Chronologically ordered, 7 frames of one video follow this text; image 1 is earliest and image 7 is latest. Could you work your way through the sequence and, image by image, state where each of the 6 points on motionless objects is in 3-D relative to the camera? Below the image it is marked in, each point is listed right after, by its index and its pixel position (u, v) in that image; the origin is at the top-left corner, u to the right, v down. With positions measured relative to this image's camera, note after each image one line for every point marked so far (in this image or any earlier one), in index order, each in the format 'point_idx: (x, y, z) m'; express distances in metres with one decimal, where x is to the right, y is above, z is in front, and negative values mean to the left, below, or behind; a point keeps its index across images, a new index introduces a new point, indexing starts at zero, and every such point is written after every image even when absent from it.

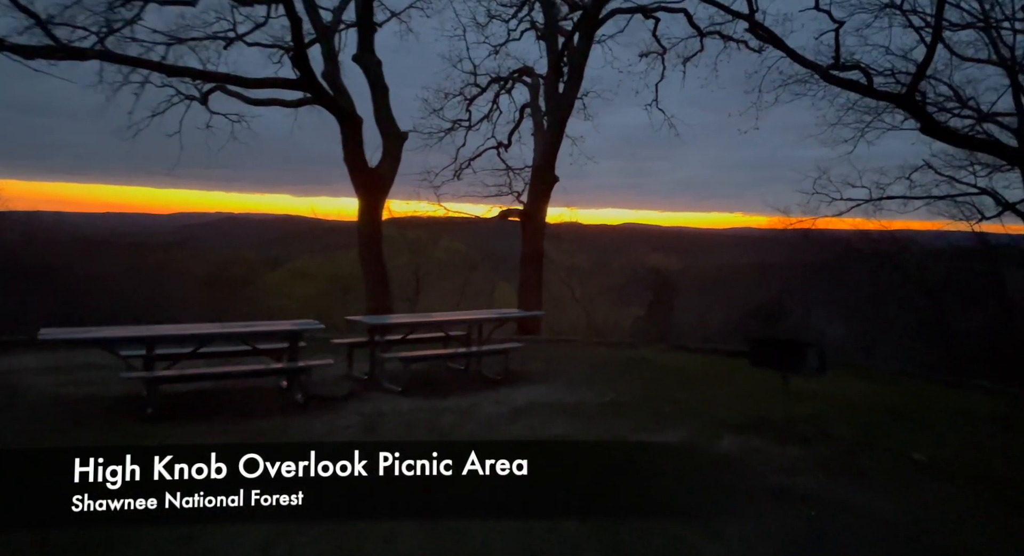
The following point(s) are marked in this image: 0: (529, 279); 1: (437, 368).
0: (+0.3, 0.0, +11.6) m
1: (-0.8, -1.0, +6.6) m
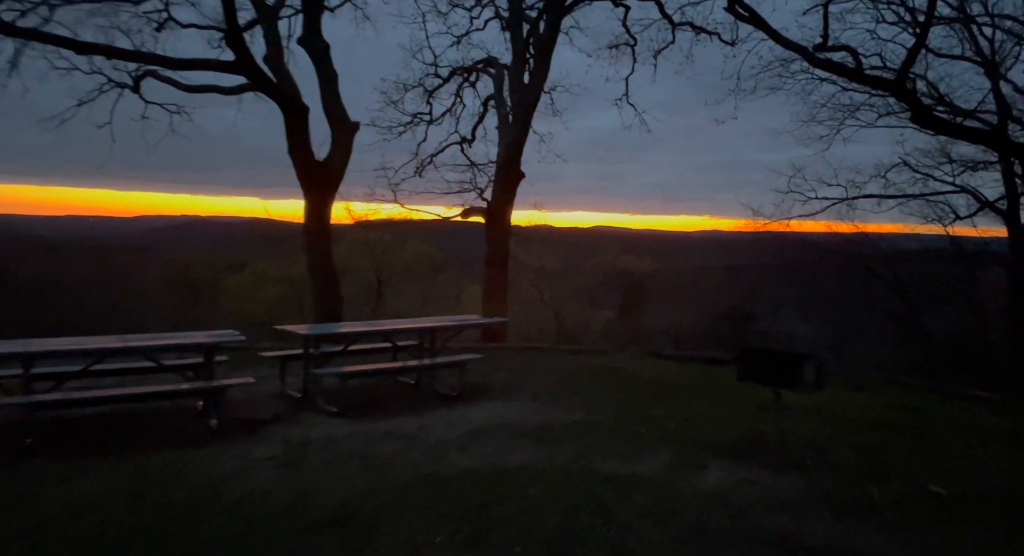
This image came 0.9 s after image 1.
0: (-0.3, -0.1, +10.9) m
1: (-1.2, -1.0, +5.9) m
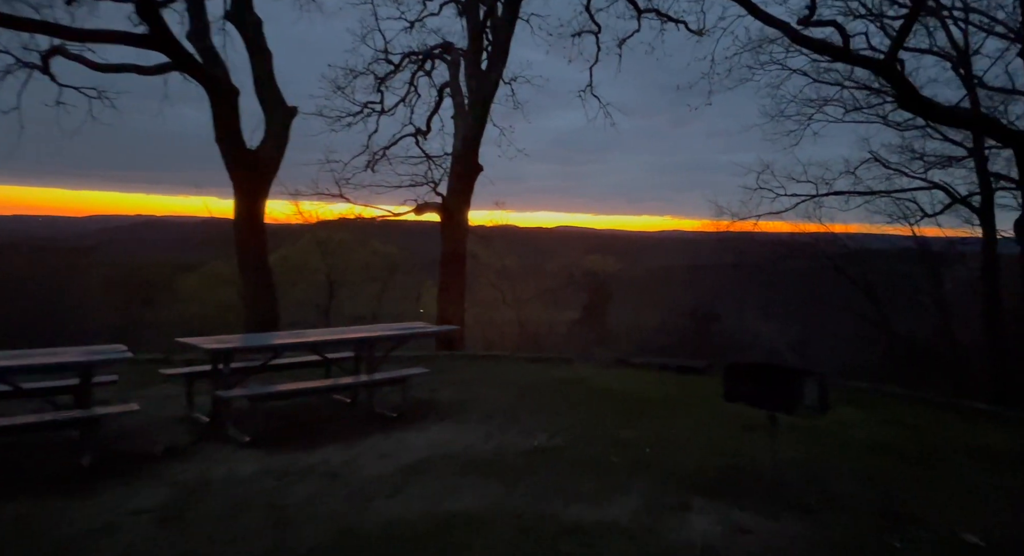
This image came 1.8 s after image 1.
0: (-1.0, -0.1, +10.1) m
1: (-1.6, -1.0, +5.0) m
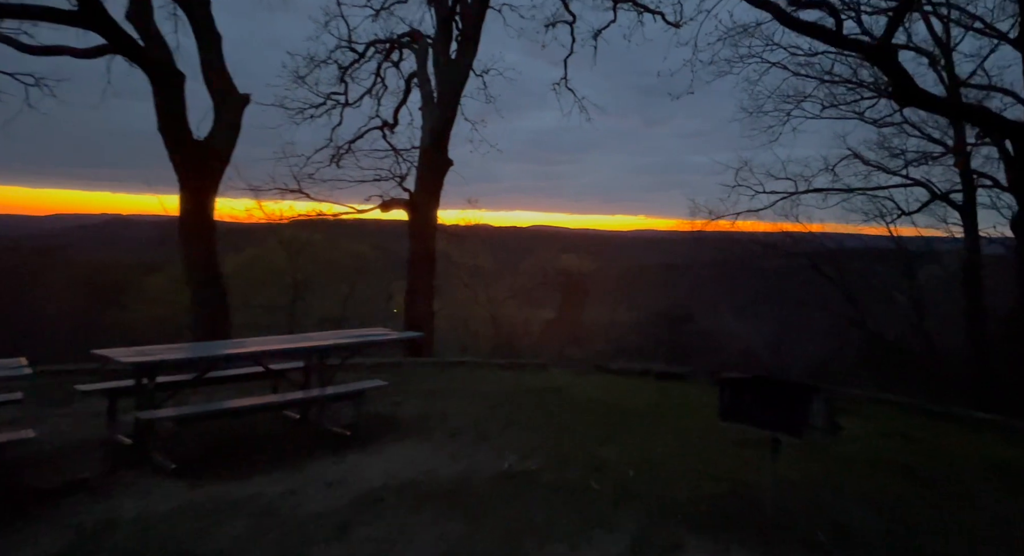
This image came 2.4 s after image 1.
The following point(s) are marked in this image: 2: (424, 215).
0: (-1.4, -0.1, +9.6) m
1: (-1.8, -1.0, +4.5) m
2: (-1.3, +1.0, +9.6) m
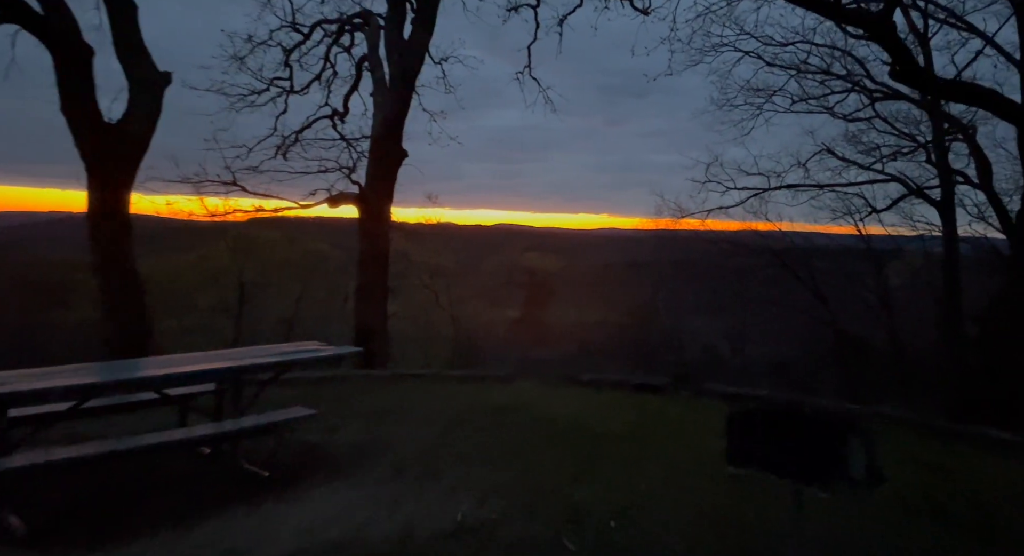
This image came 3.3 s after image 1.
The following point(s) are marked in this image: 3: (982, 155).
0: (-2.0, -0.1, +8.8) m
1: (-2.1, -1.1, +3.7) m
2: (-1.9, +0.9, +8.8) m
3: (+8.4, +2.2, +11.3) m
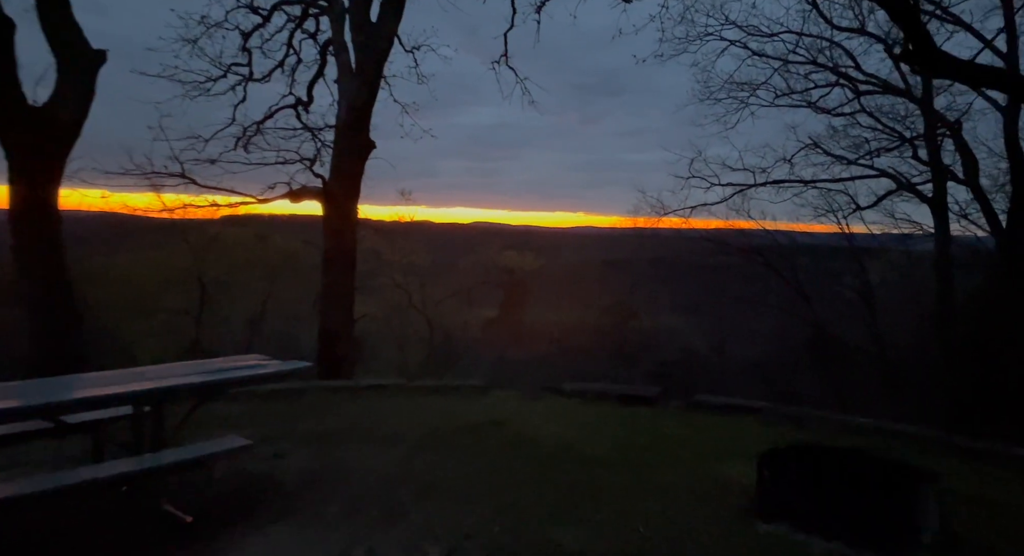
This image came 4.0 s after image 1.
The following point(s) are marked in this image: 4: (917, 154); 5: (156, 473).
0: (-2.3, -0.1, +8.2) m
1: (-2.2, -1.1, +3.1) m
2: (-2.2, +0.9, +8.2) m
3: (+7.9, +2.2, +11.0) m
4: (+6.9, +2.1, +10.9) m
5: (-1.6, -0.9, +2.9) m
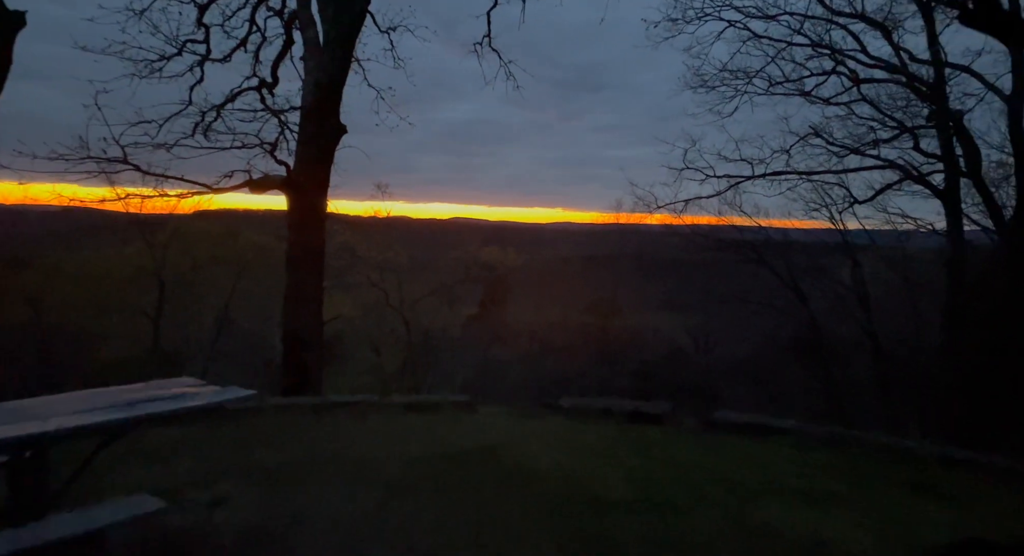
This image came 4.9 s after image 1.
0: (-2.5, -0.1, +7.4) m
1: (-2.2, -1.1, +2.3) m
2: (-2.4, +0.9, +7.4) m
3: (+7.7, +2.3, +10.6) m
4: (+6.7, +2.2, +10.4) m
5: (-1.6, -0.9, +2.2) m
